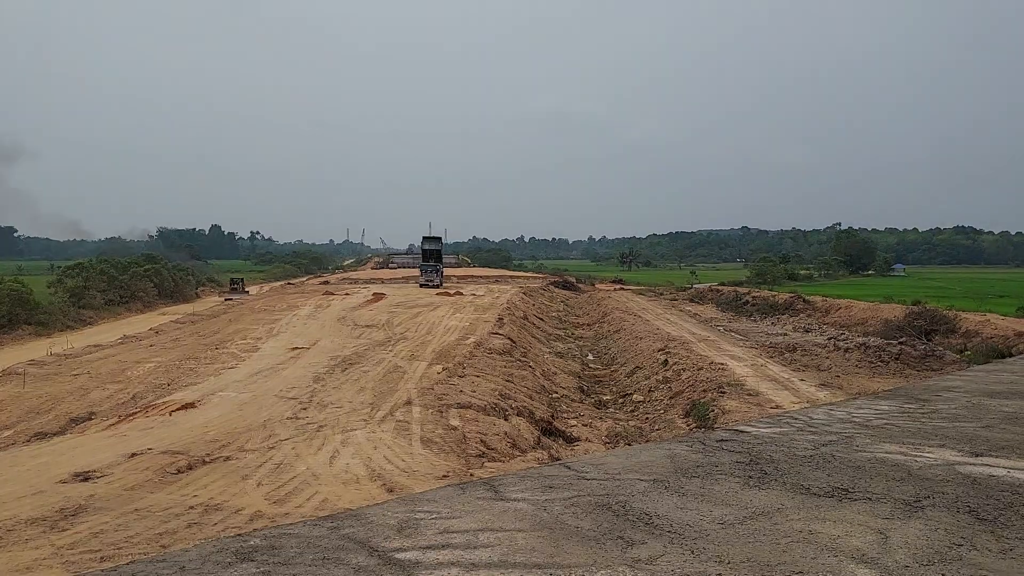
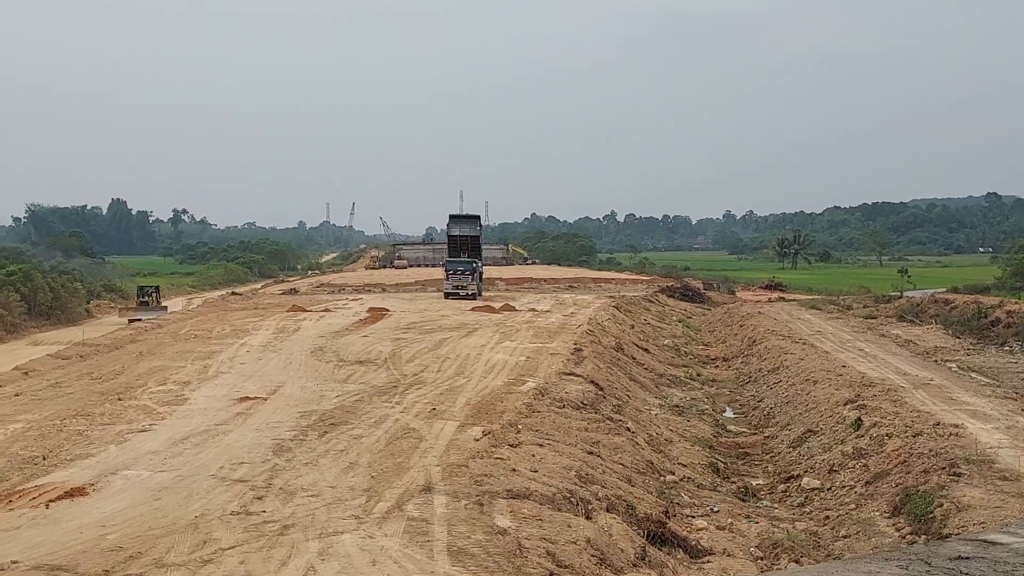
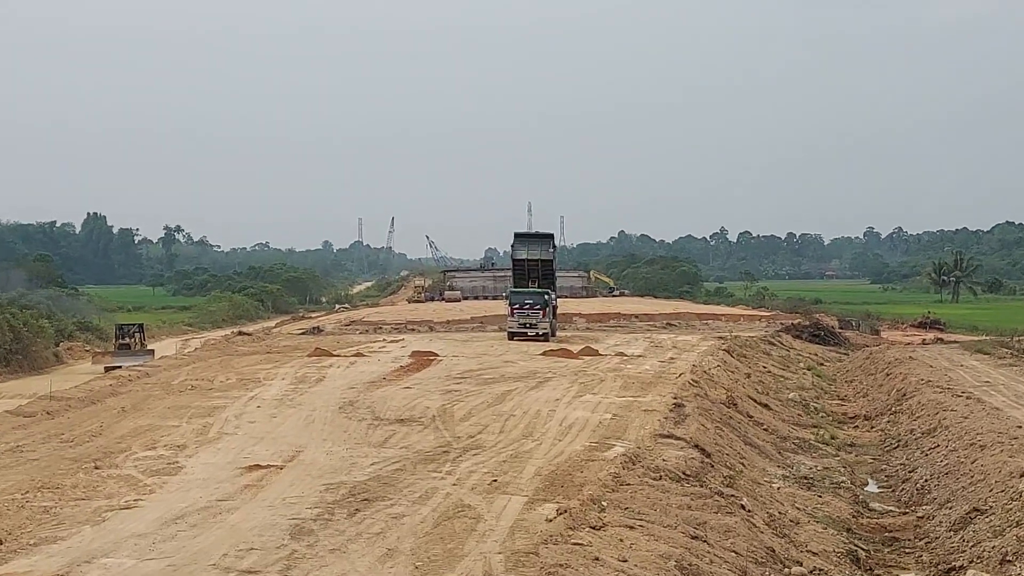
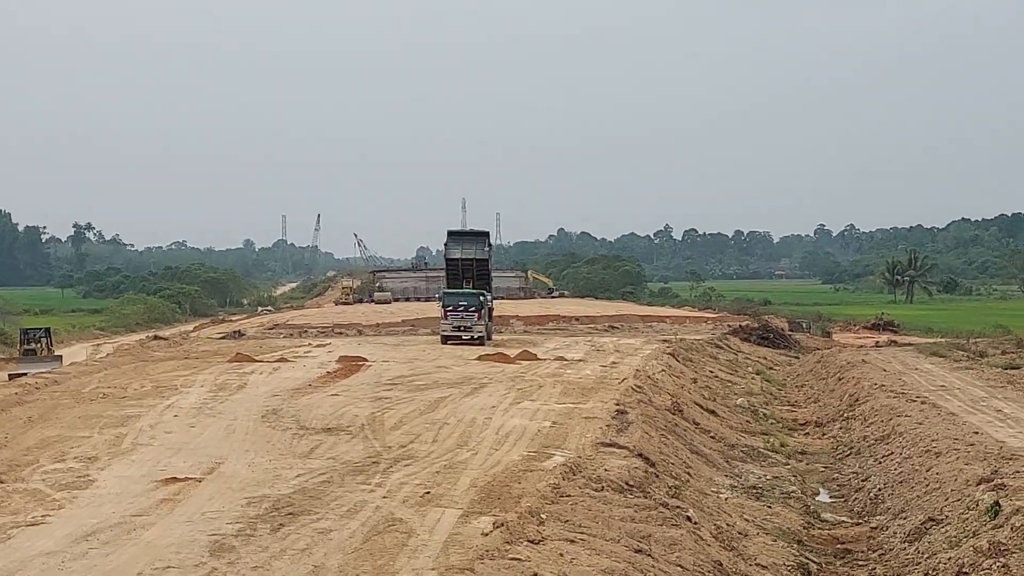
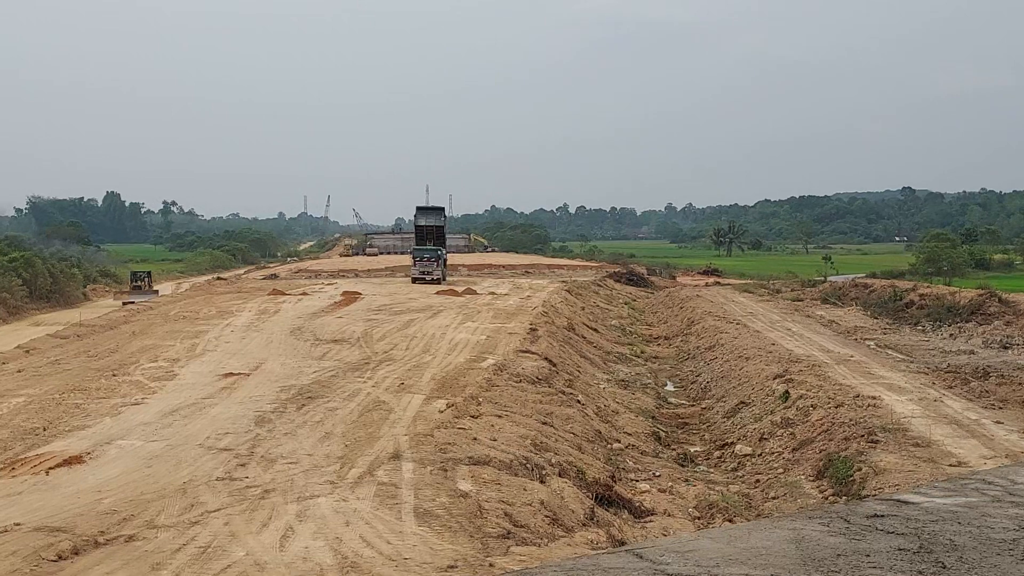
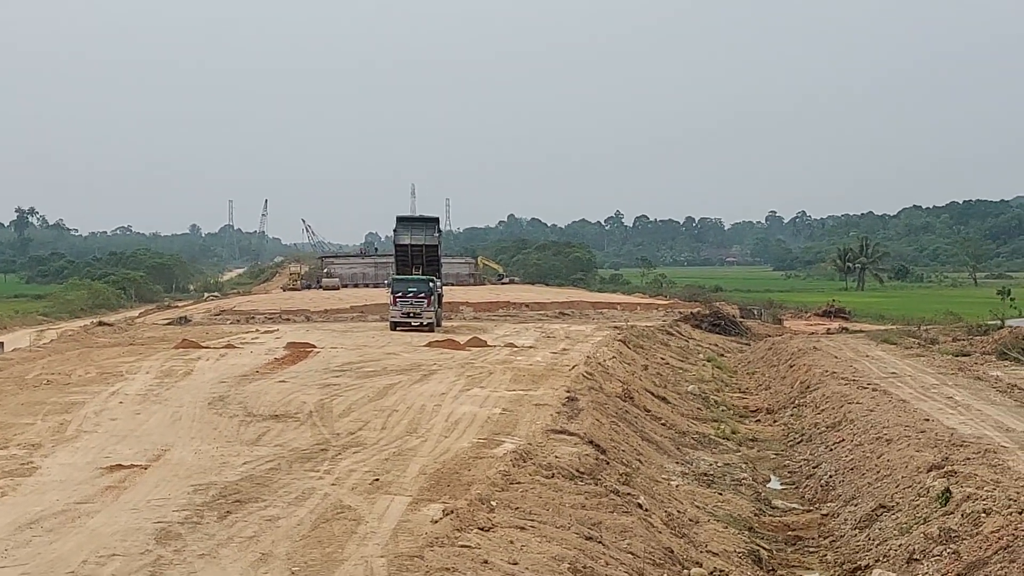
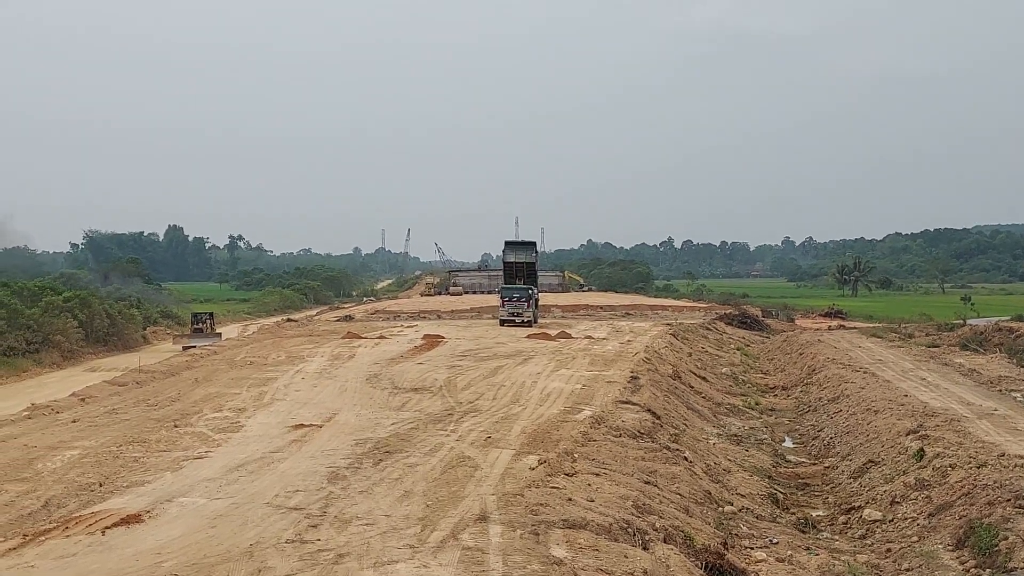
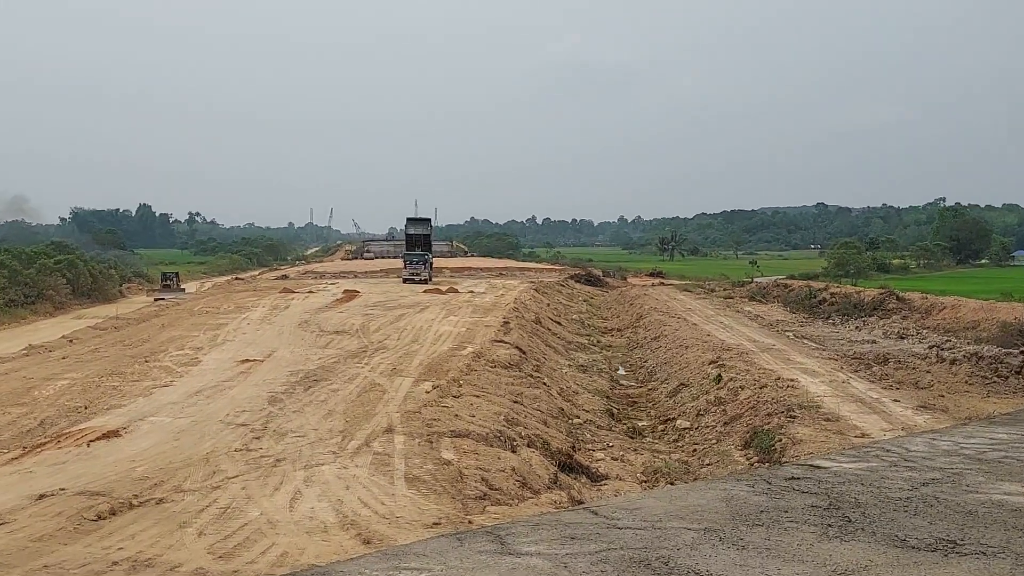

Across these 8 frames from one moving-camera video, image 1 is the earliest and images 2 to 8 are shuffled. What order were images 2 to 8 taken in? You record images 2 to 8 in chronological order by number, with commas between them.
8, 5, 2, 7, 3, 4, 6
